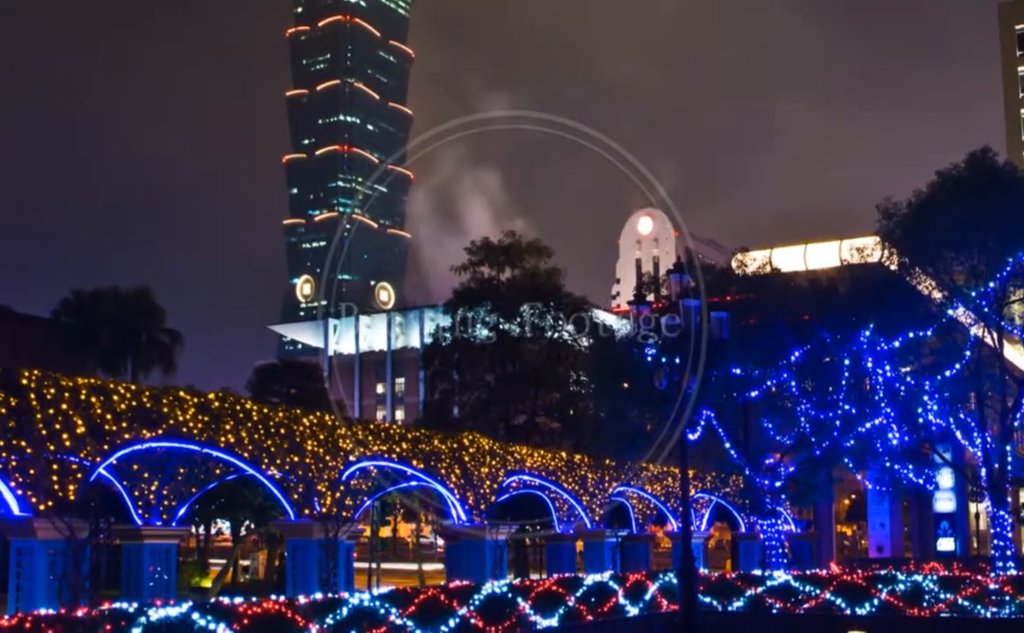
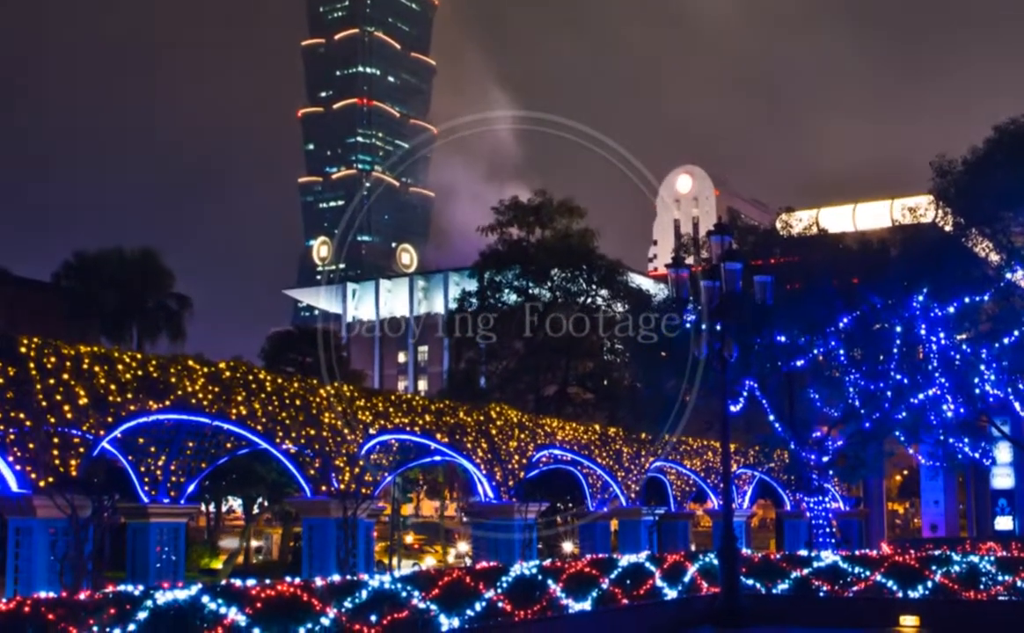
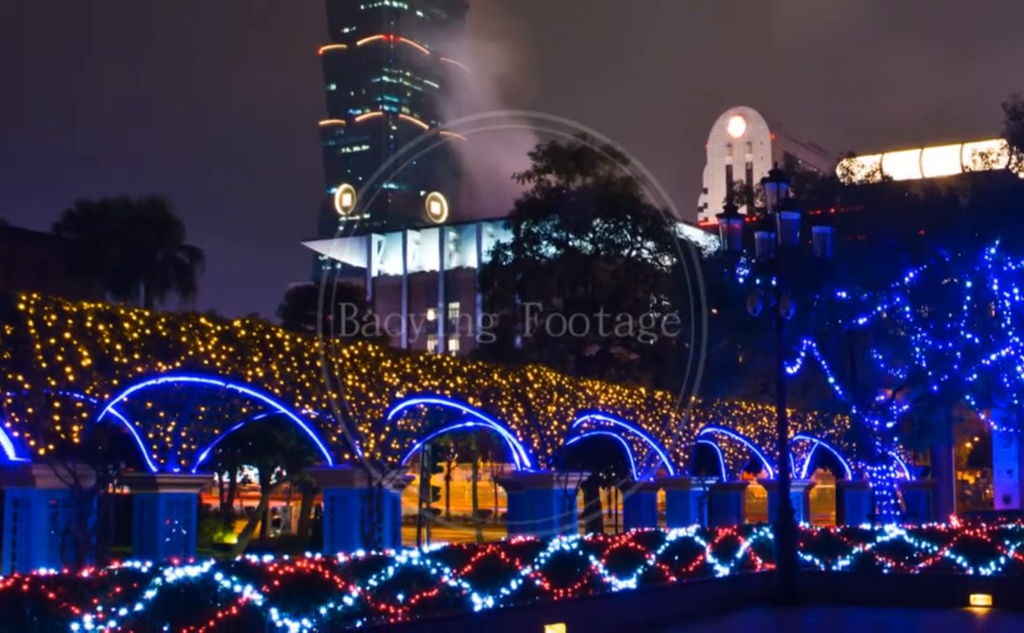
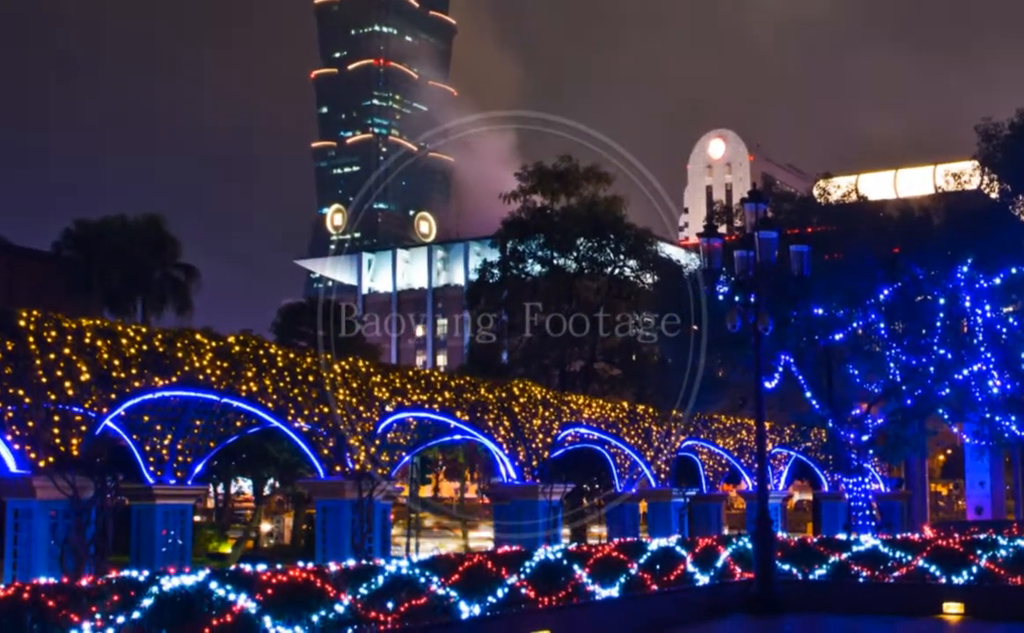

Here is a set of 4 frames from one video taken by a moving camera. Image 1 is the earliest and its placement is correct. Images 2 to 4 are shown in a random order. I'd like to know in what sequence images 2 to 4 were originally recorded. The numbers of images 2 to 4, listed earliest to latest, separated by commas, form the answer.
2, 4, 3
